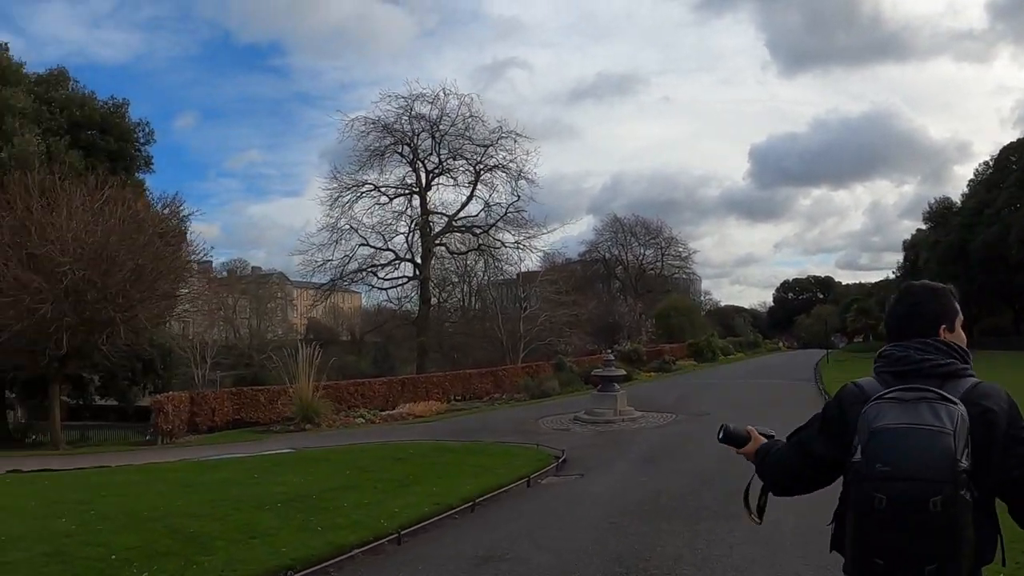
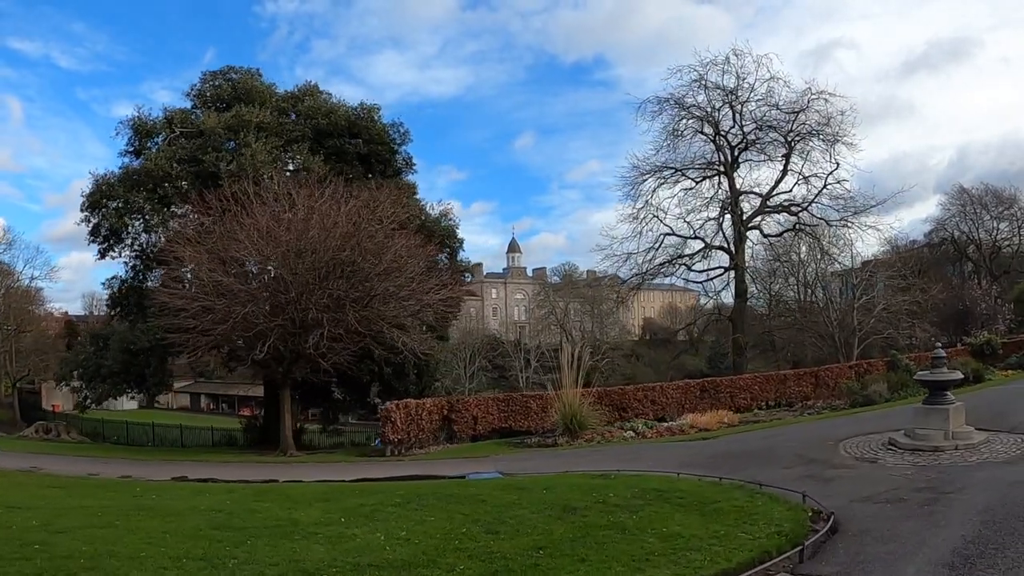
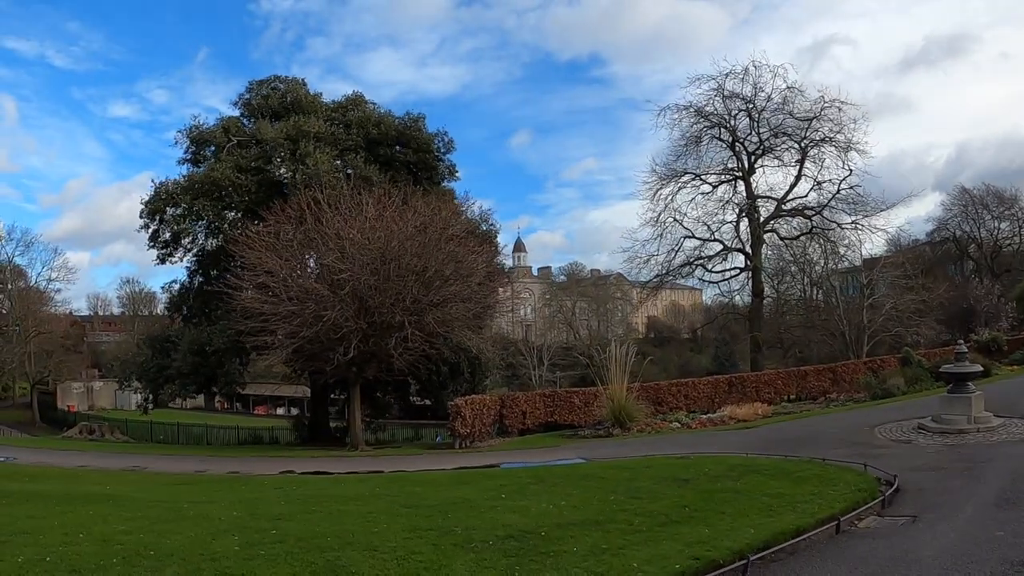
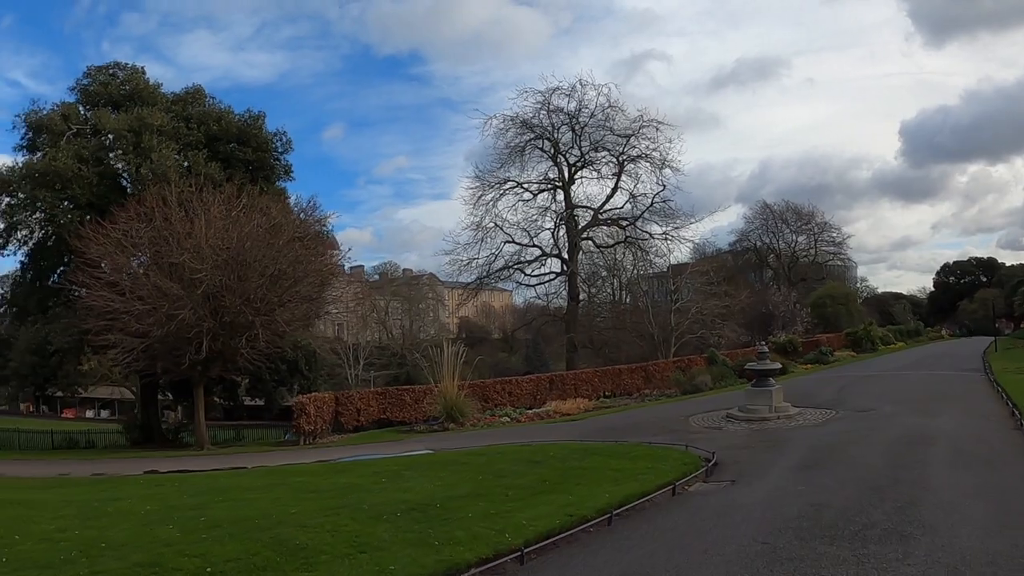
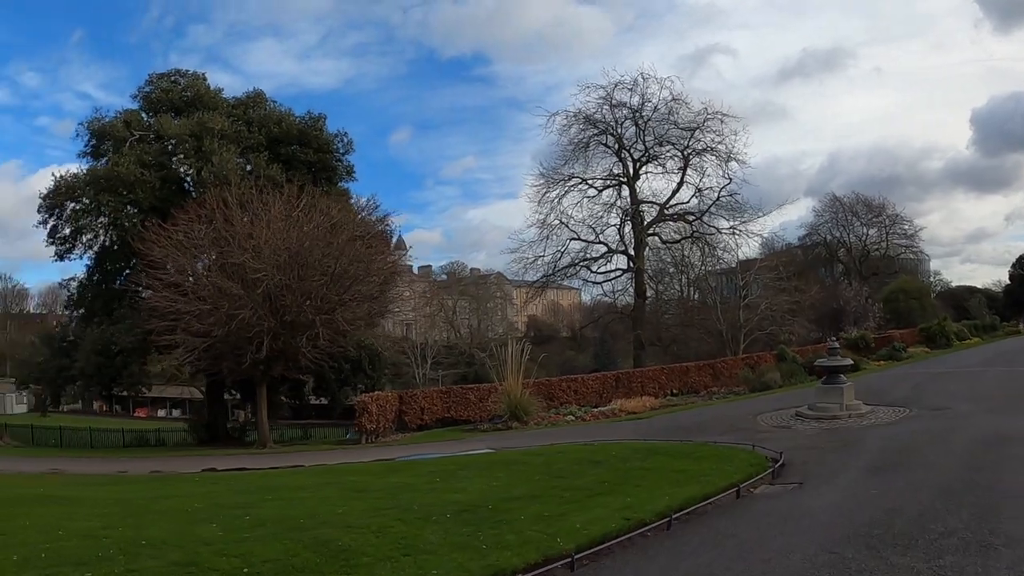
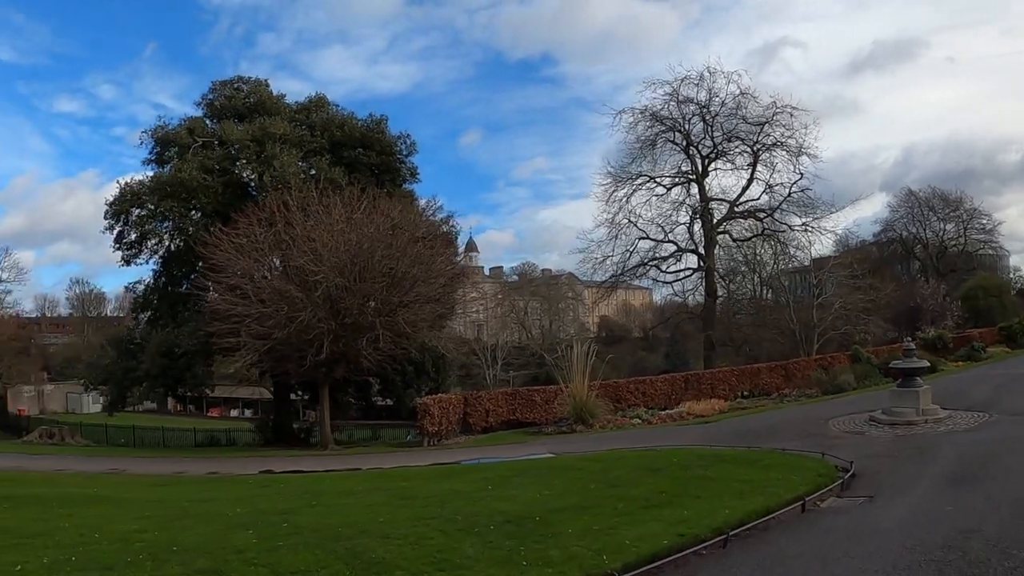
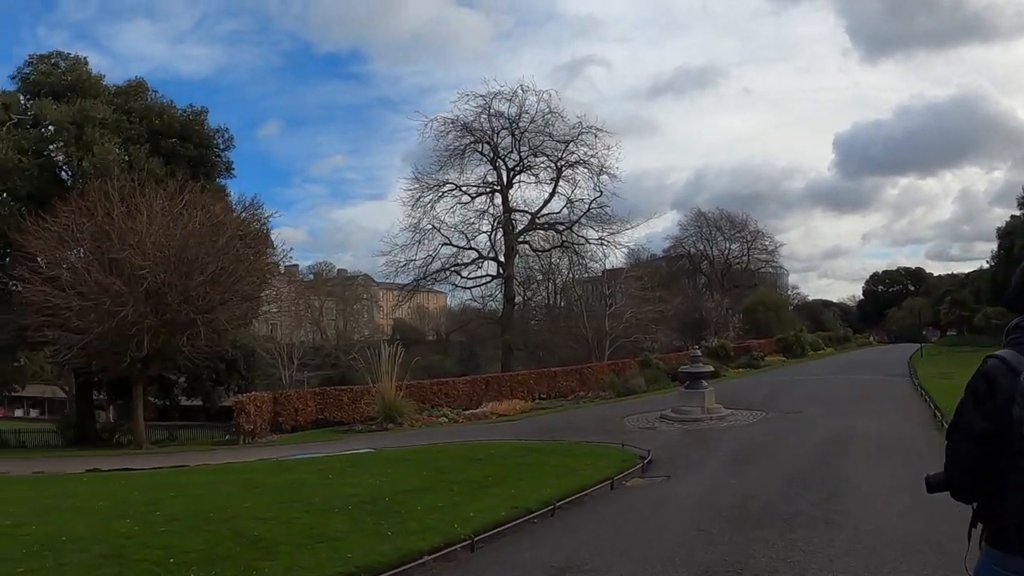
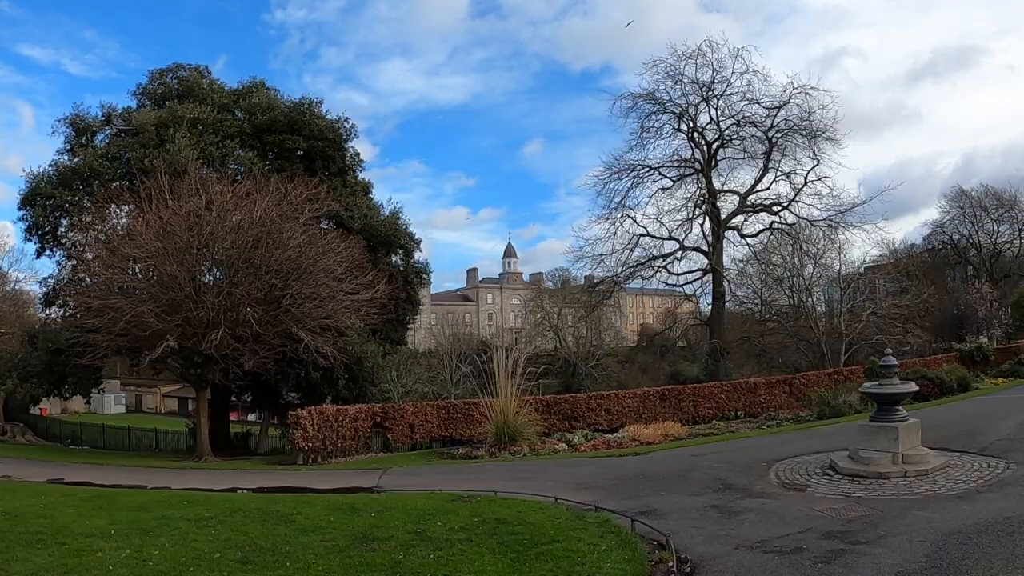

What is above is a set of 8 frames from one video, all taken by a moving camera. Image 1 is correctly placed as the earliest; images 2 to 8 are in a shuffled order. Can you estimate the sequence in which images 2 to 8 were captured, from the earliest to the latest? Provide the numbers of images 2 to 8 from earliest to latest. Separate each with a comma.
7, 4, 5, 6, 3, 2, 8
